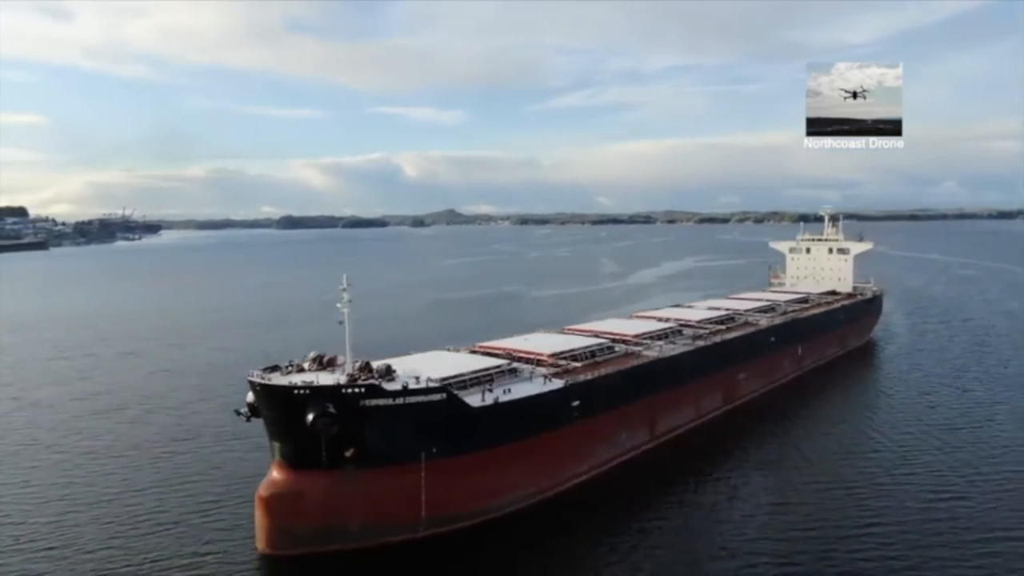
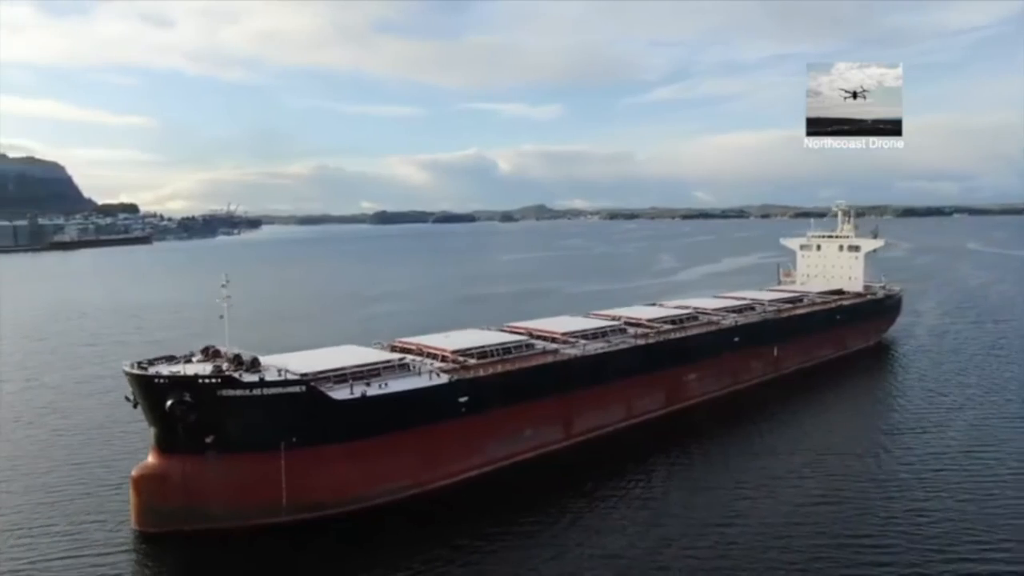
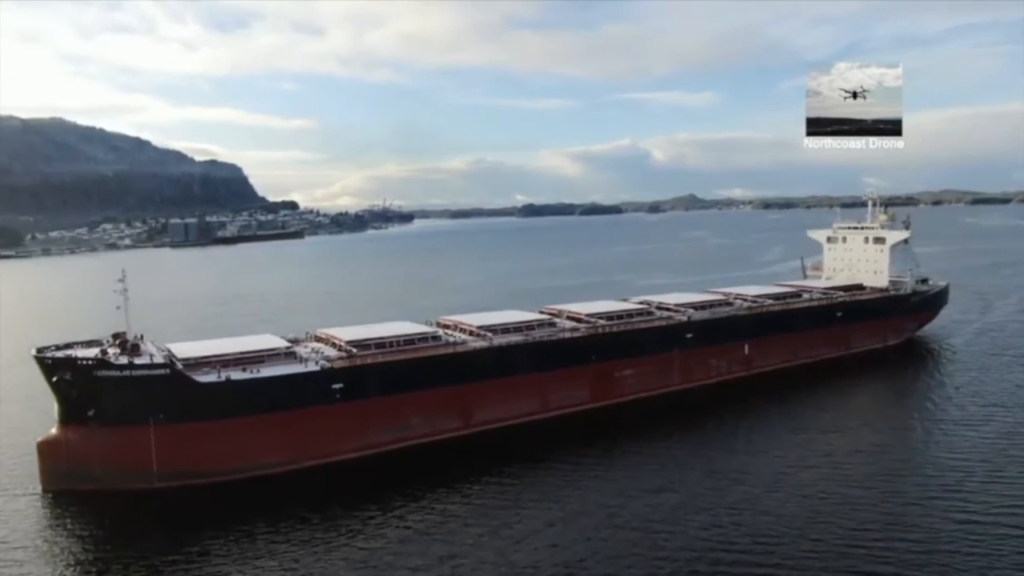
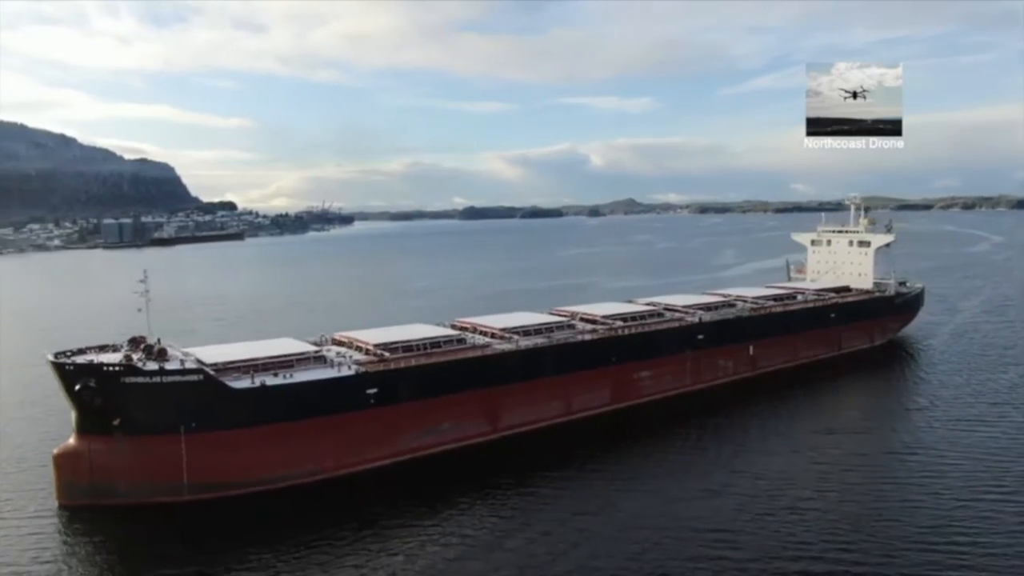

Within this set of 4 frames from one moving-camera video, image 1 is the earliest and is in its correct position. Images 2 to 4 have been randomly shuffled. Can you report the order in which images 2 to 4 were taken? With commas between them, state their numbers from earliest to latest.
2, 4, 3
